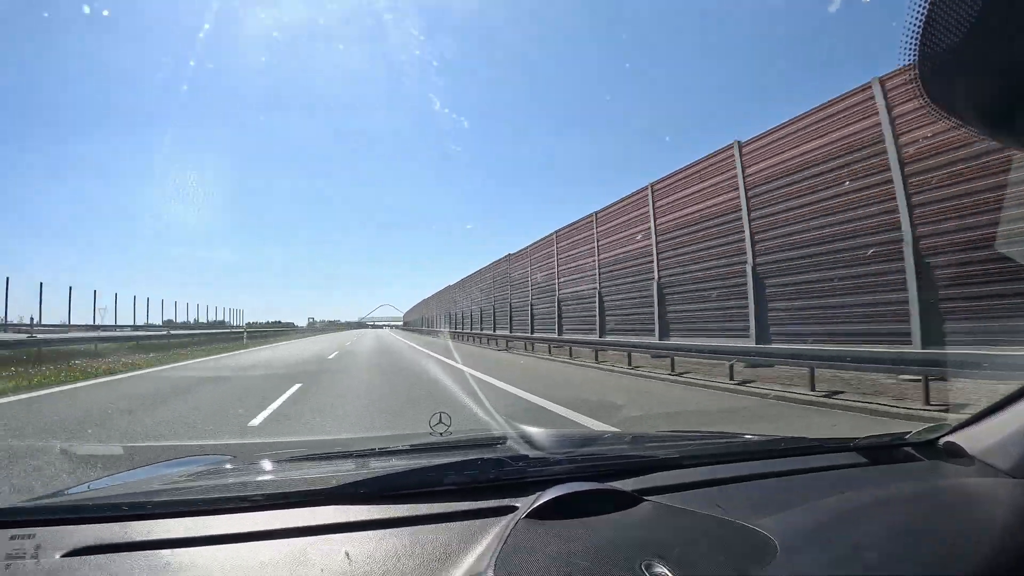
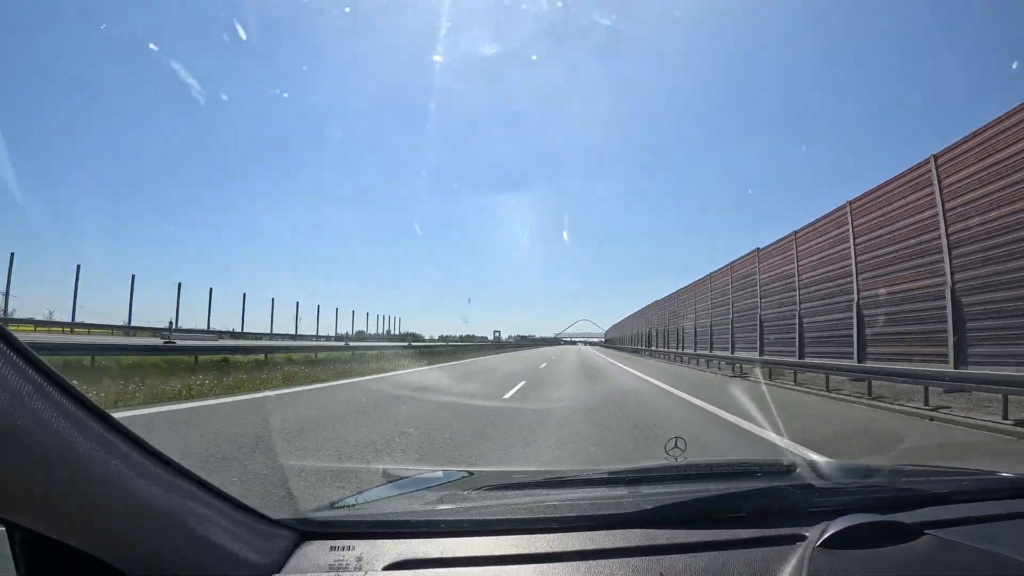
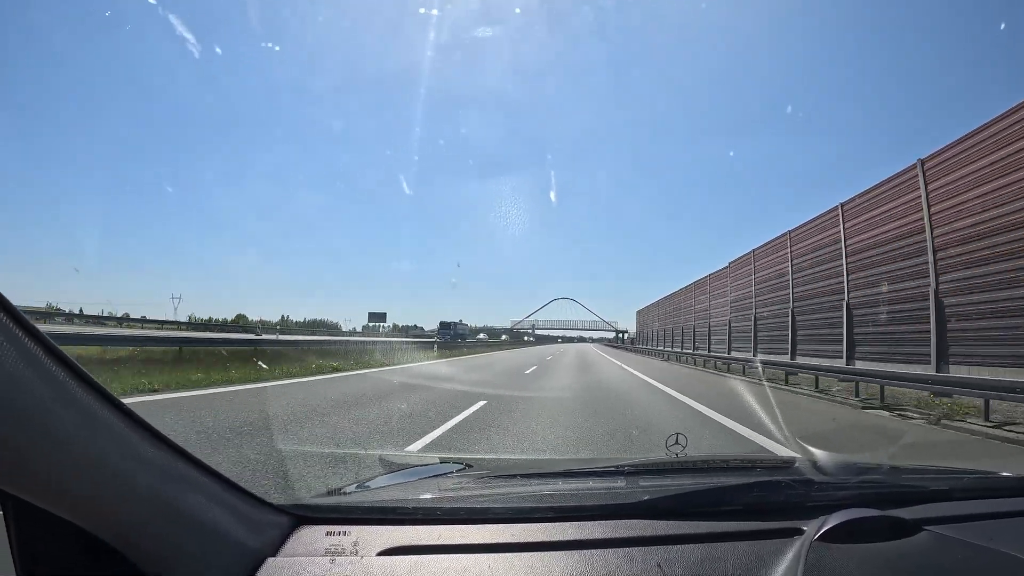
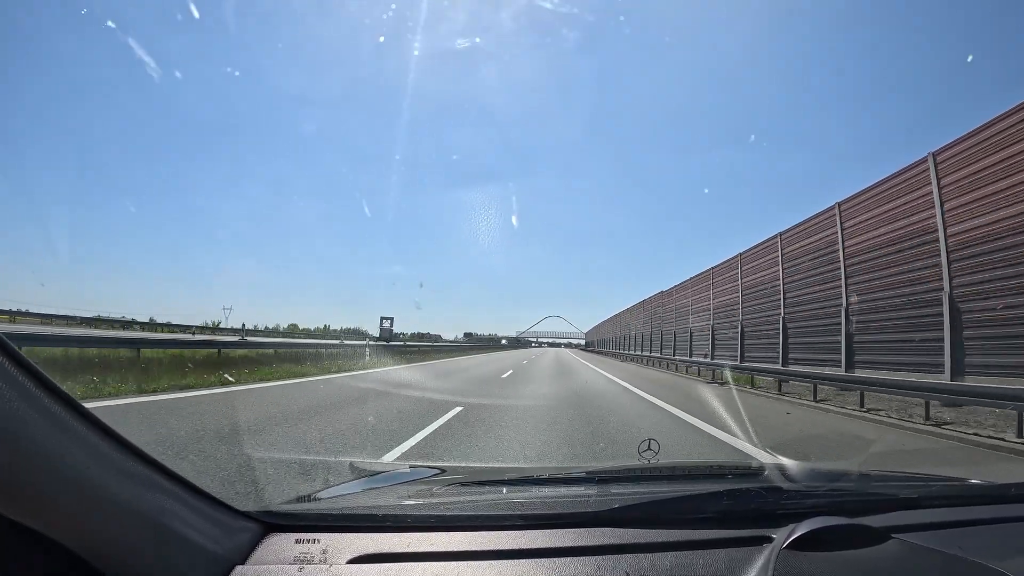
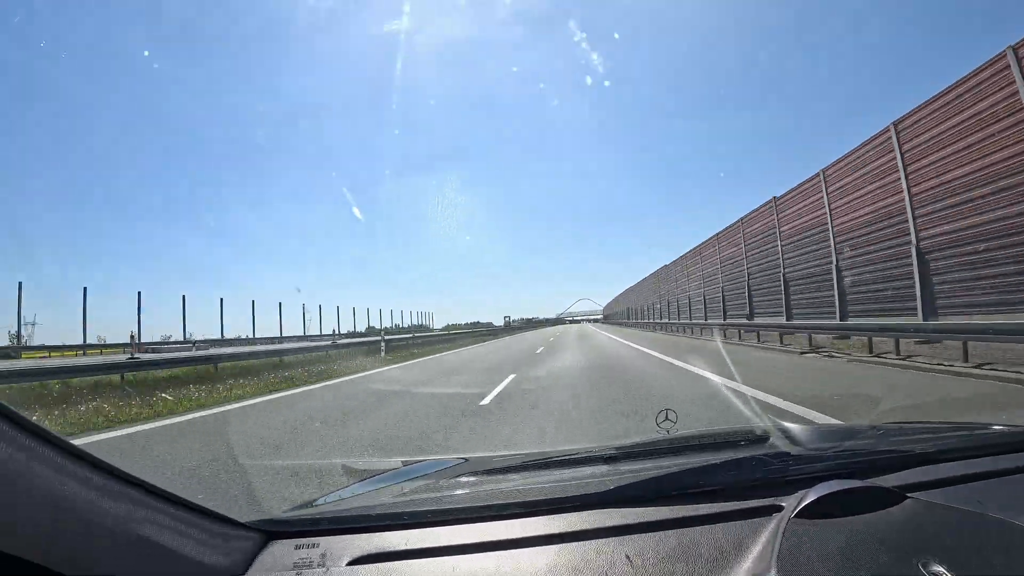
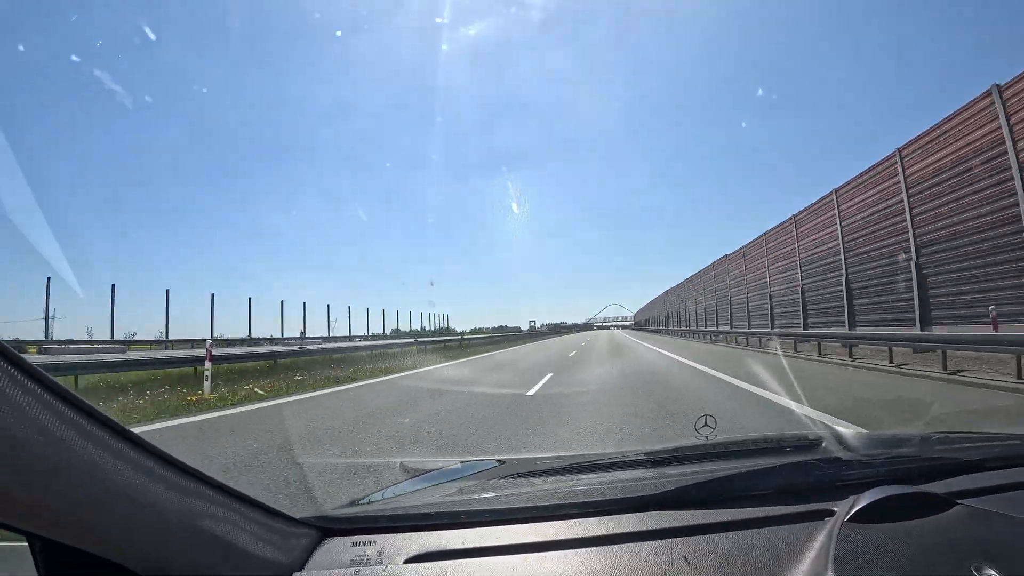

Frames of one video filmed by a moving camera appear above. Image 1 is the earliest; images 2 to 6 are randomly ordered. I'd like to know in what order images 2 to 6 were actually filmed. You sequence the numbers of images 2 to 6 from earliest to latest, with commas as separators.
5, 6, 2, 4, 3
